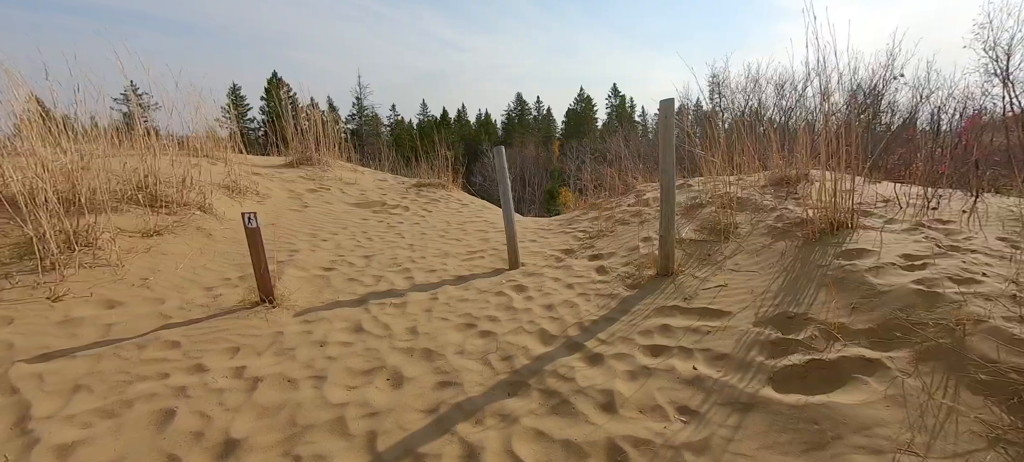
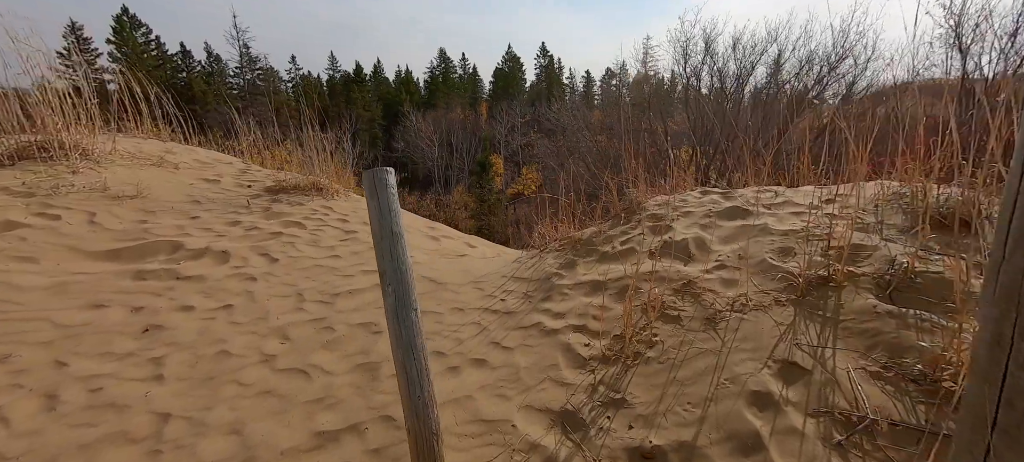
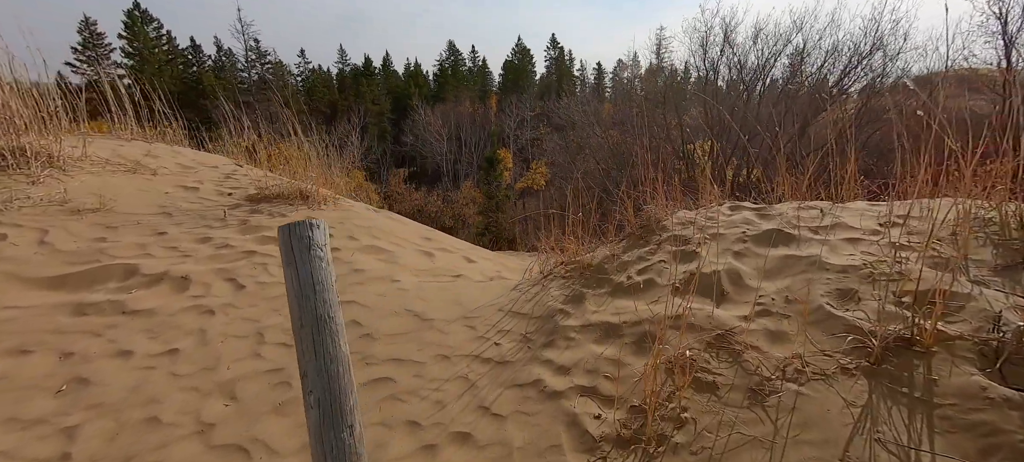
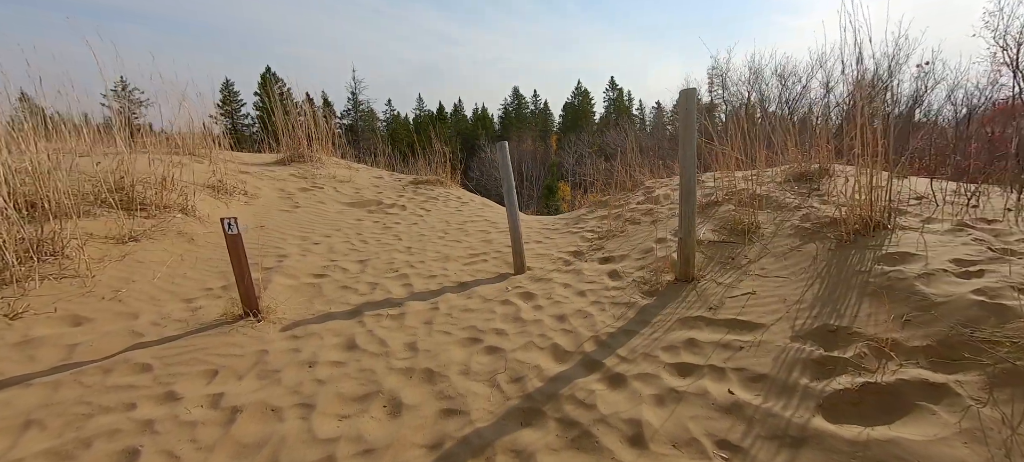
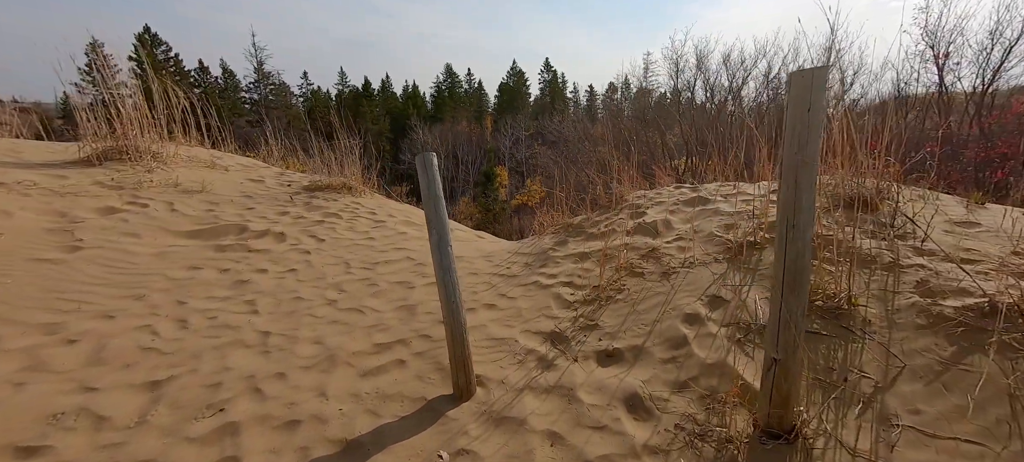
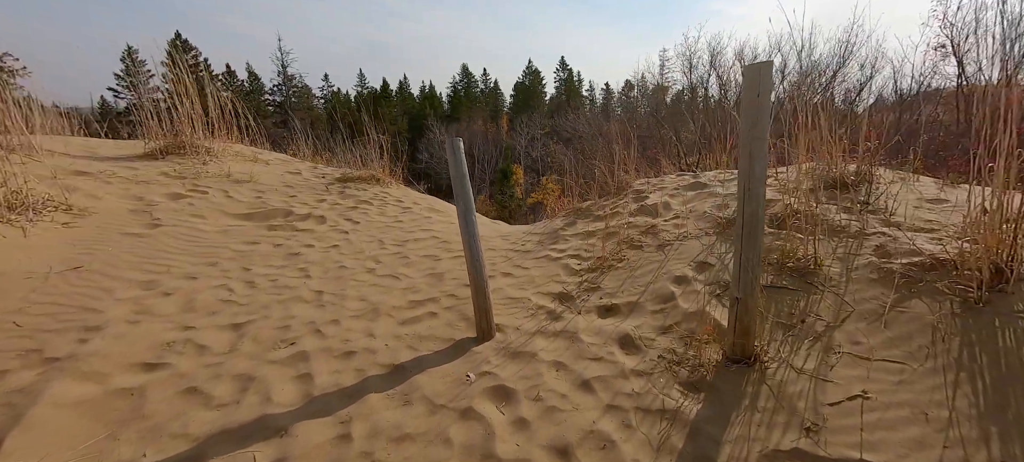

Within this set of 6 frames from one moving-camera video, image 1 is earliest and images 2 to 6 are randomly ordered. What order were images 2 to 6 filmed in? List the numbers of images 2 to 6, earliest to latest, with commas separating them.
4, 6, 5, 2, 3
